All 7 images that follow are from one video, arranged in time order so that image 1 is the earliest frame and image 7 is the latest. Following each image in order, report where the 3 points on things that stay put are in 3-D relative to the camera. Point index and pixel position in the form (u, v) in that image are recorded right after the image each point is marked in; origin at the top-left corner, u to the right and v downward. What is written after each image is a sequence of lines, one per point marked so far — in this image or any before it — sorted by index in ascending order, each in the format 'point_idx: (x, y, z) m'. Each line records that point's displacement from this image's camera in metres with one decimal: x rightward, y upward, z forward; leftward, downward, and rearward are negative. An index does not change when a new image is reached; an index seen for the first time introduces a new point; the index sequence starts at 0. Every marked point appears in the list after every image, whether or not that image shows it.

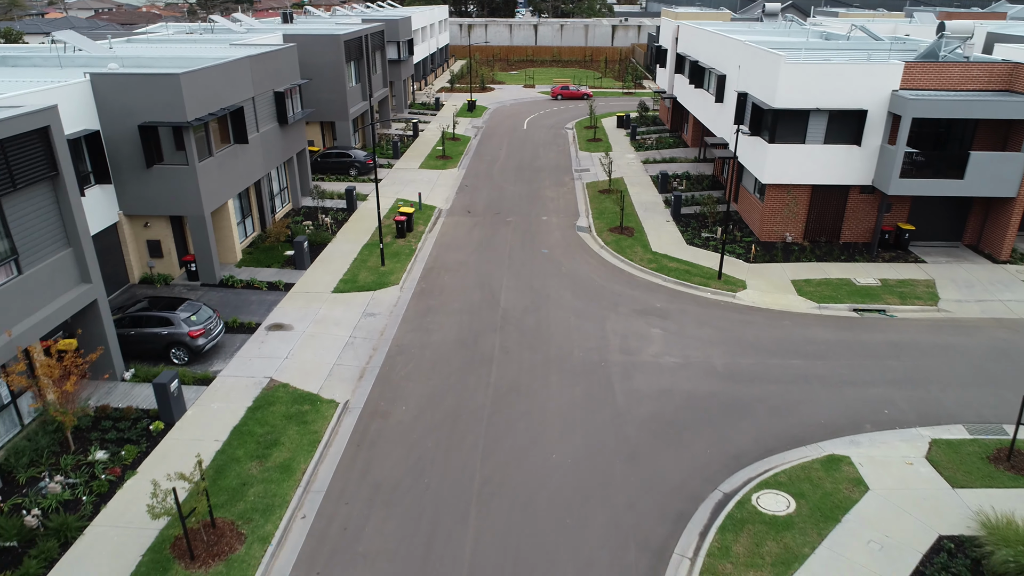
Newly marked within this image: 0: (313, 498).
0: (-3.9, -4.1, +13.3) m
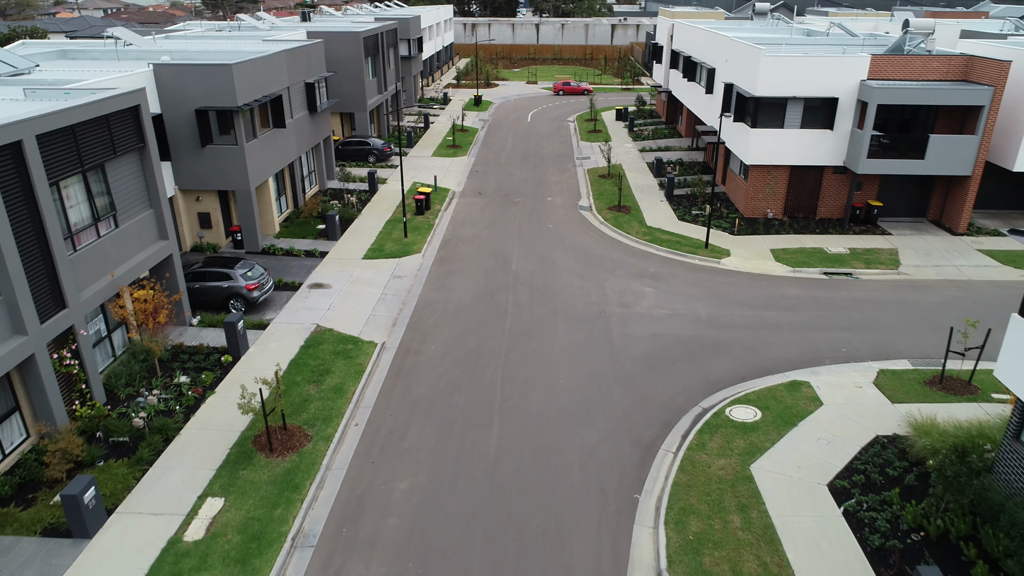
0: (-3.5, -2.9, +16.1) m
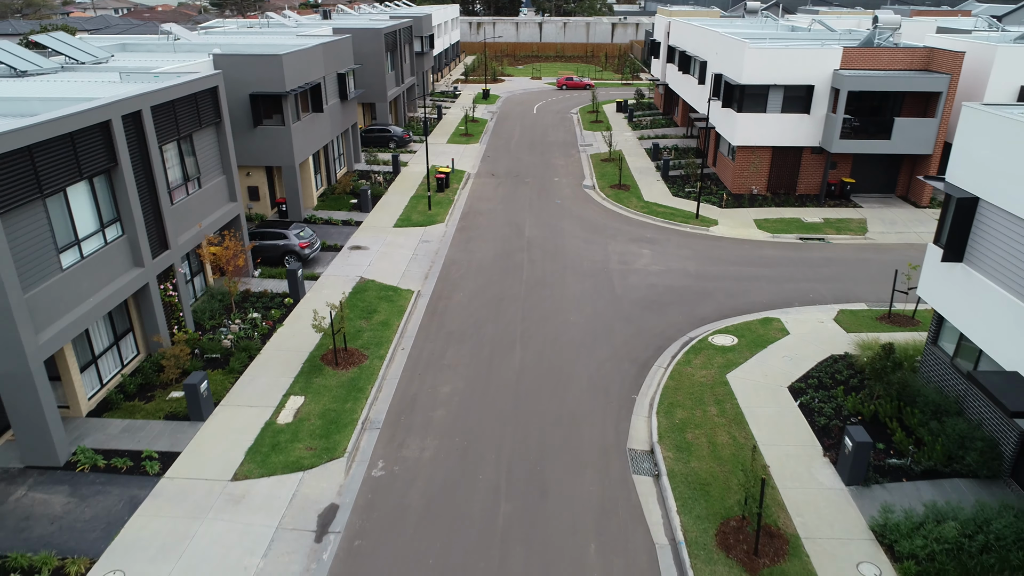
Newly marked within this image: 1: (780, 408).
0: (-3.0, -1.5, +19.4) m
1: (+6.3, -2.8, +15.9) m
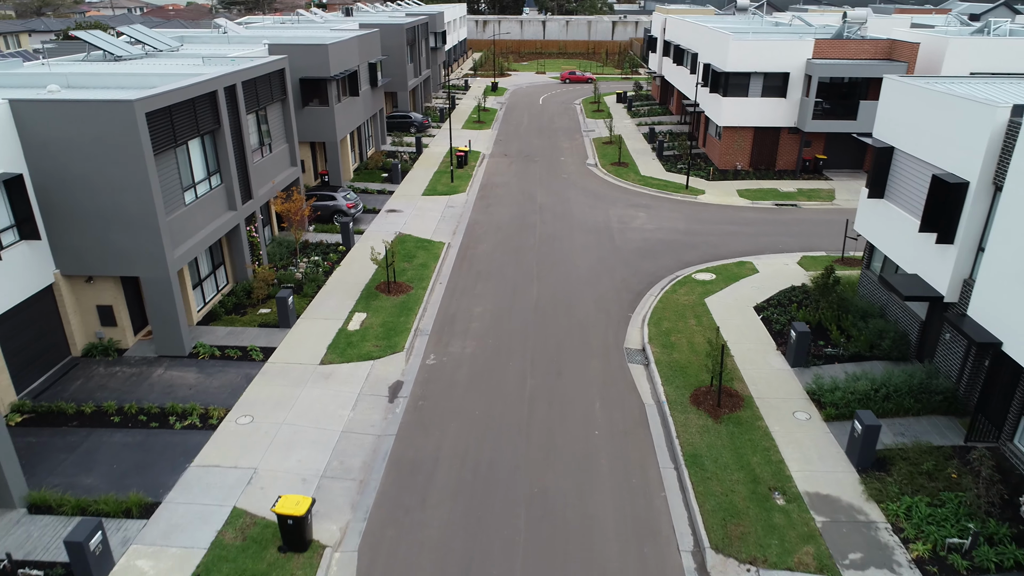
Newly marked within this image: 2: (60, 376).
0: (-2.4, +0.4, +23.6) m
1: (+6.9, -0.9, +20.0) m
2: (-11.4, -2.2, +17.1) m
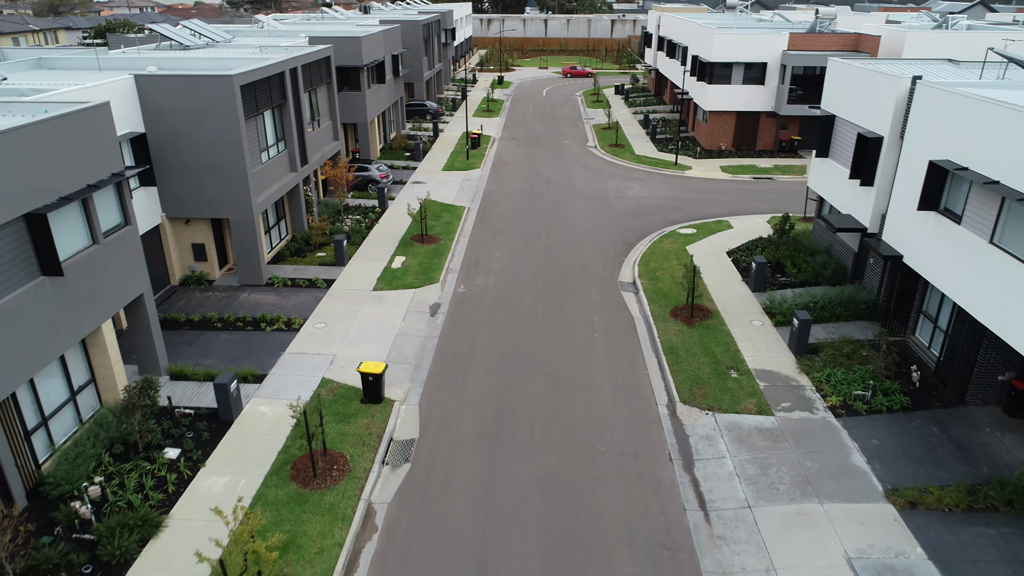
0: (-1.9, +2.3, +27.8) m
1: (+7.4, +1.0, +24.3) m
2: (-10.9, -0.3, +21.4) m
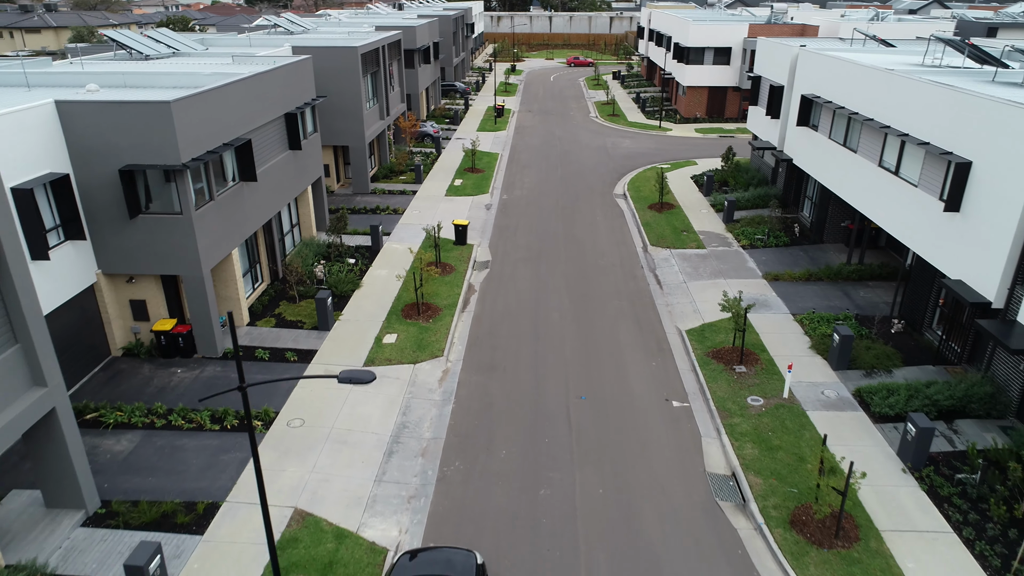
0: (-0.5, +6.8, +38.1) m
1: (+8.8, +5.4, +34.5) m
2: (-9.6, +4.2, +31.6) m
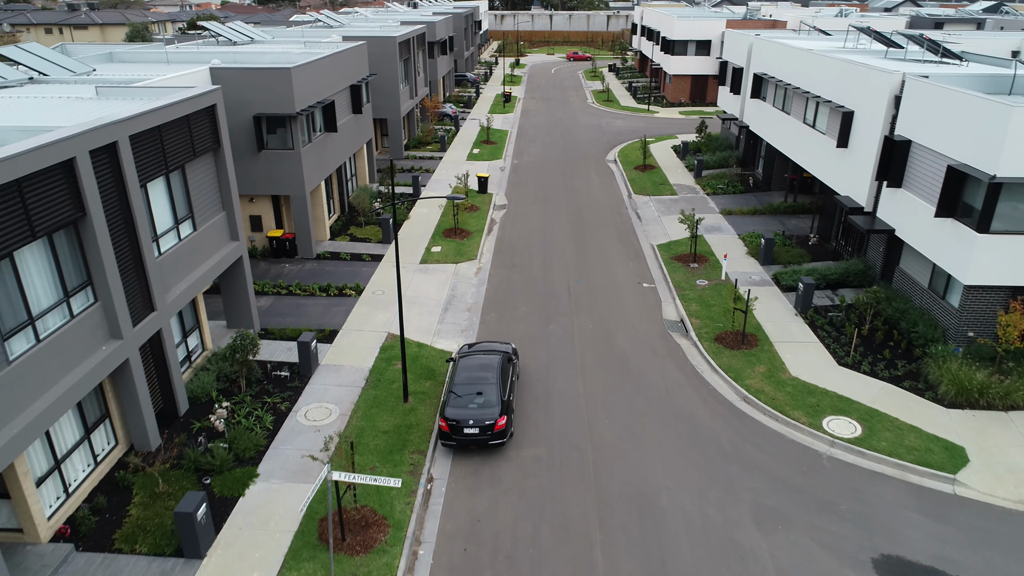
0: (0.0, +9.7, +44.8) m
1: (+9.3, +8.4, +41.3) m
2: (-9.0, +7.1, +38.4) m
